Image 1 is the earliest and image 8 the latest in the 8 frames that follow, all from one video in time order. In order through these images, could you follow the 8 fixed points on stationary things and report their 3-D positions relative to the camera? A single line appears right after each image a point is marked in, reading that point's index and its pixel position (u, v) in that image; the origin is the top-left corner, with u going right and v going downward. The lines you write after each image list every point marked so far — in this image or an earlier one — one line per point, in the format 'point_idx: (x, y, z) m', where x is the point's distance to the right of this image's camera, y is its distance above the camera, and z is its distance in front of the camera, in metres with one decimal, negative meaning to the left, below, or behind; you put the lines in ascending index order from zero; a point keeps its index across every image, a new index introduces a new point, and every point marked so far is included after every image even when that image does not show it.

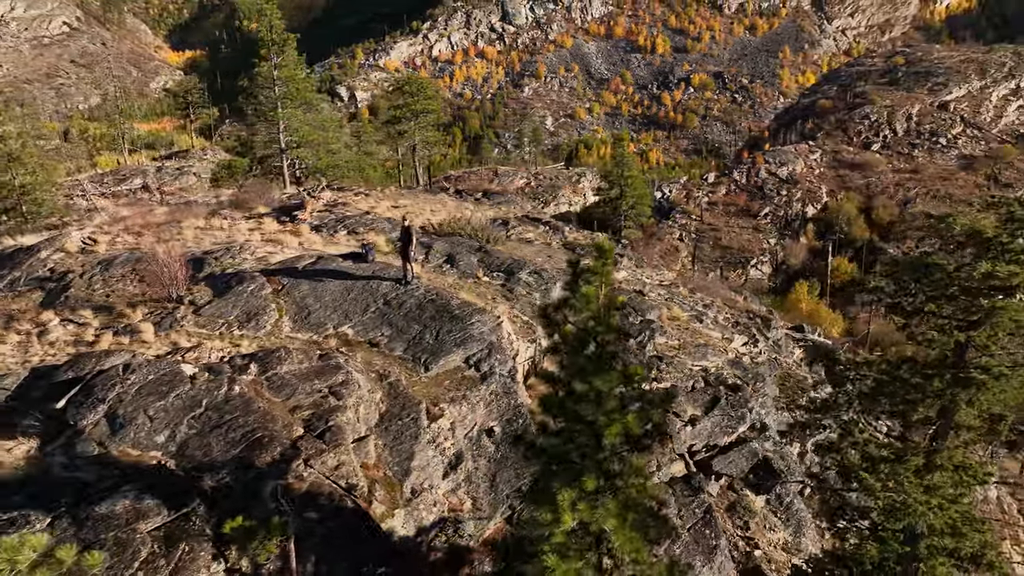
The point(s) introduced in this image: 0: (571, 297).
0: (+0.8, 0.0, +8.7) m
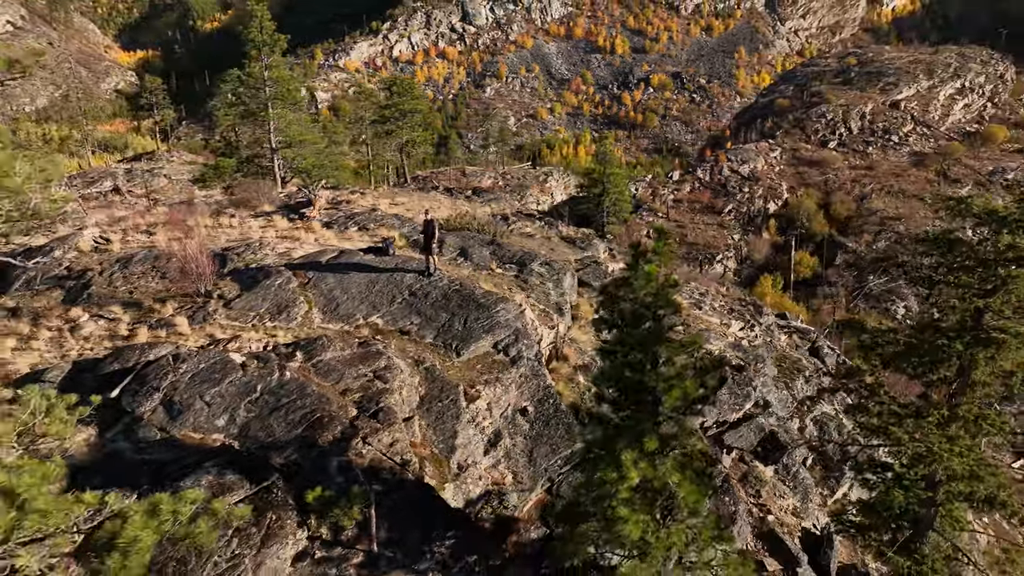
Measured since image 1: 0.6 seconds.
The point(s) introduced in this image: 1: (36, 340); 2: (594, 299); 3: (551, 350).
0: (+1.6, +0.2, +9.6) m
1: (-10.5, -1.2, +15.9) m
2: (+2.2, -0.3, +19.6) m
3: (+0.9, -1.4, +16.5) m
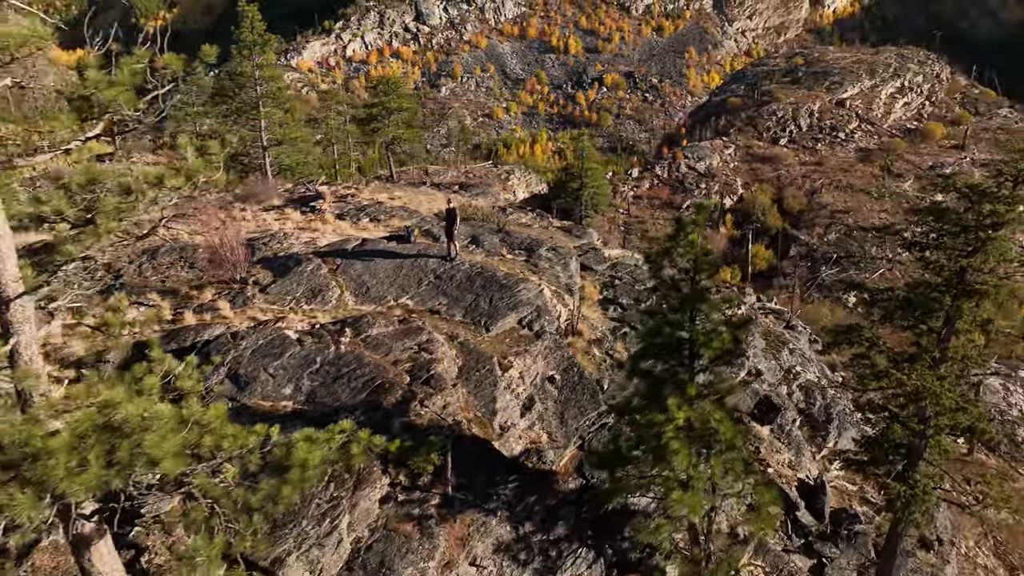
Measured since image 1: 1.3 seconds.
0: (+2.5, +0.7, +11.2) m
1: (-9.9, -0.9, +16.8) m
2: (+2.5, +0.2, +21.2) m
3: (+1.4, -0.9, +18.0) m
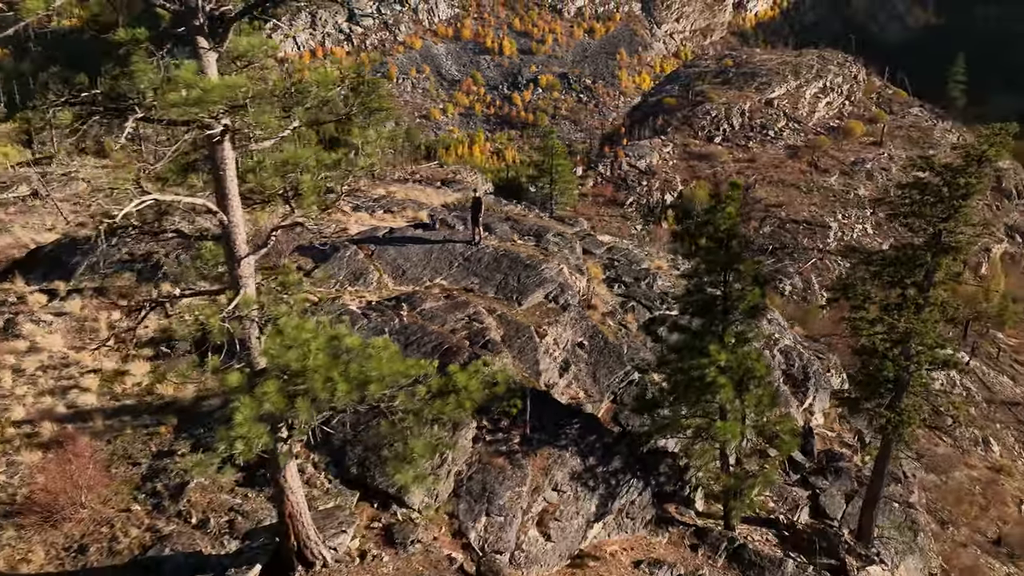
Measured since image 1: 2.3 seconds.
0: (+3.7, +1.4, +13.5) m
1: (-9.1, -0.6, +17.9) m
2: (+2.8, +0.8, +23.5) m
3: (+2.0, -0.3, +20.1) m
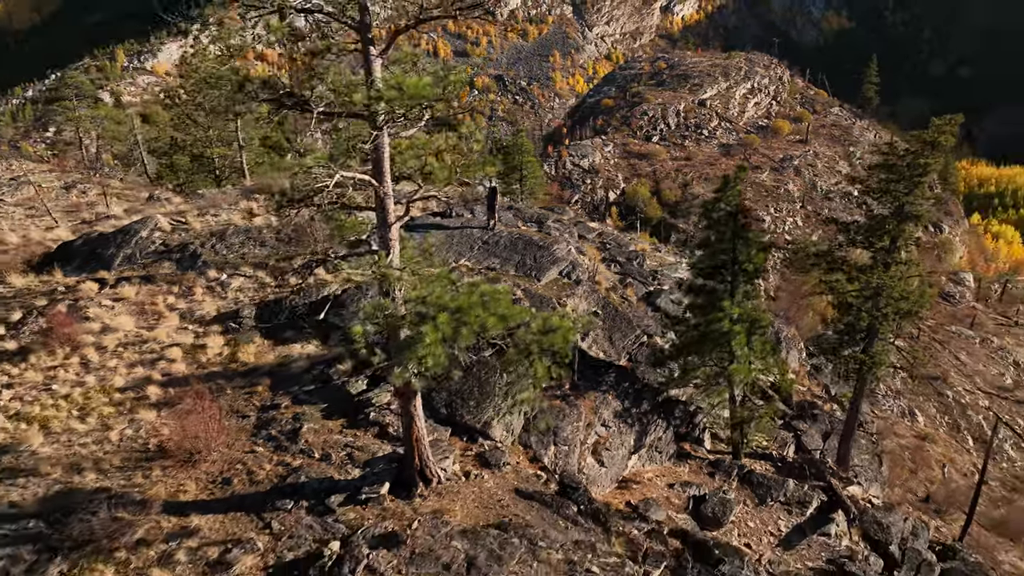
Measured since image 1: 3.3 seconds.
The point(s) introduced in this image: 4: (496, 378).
0: (+4.7, +2.1, +16.2) m
1: (-8.4, -0.2, +19.5) m
2: (+2.9, +1.5, +26.0) m
3: (+2.5, +0.4, +22.7) m
4: (-0.3, -1.8, +14.5) m
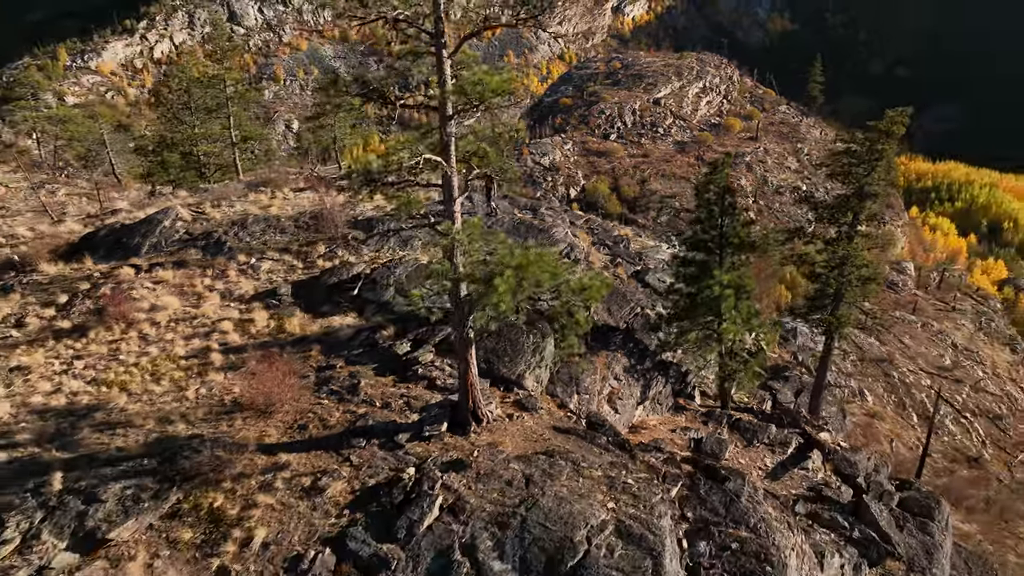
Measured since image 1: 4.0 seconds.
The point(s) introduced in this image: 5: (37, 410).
0: (+5.1, +2.9, +18.6) m
1: (-8.1, +0.3, +21.1) m
2: (+2.8, +2.3, +28.4) m
3: (+2.5, +1.1, +25.0) m
4: (+0.3, -1.1, +16.6) m
5: (-9.8, -2.5, +14.9) m
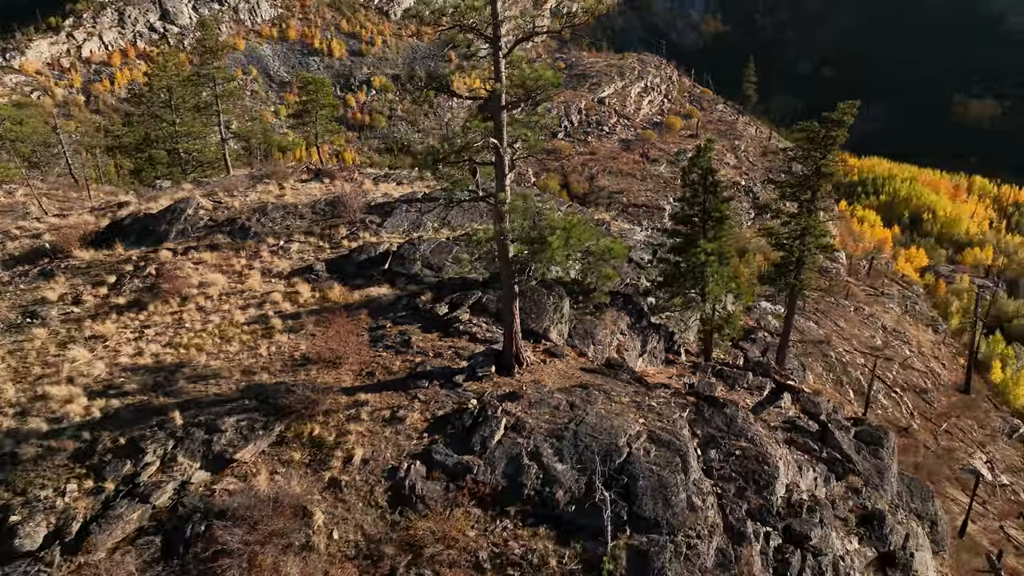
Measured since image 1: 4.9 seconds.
0: (+5.5, +3.8, +21.7) m
1: (-7.9, +1.0, +23.1) m
2: (+2.4, +3.2, +31.3) m
3: (+2.4, +2.0, +27.9) m
4: (+1.0, -0.3, +19.4) m
5: (-8.9, -1.9, +16.8) m
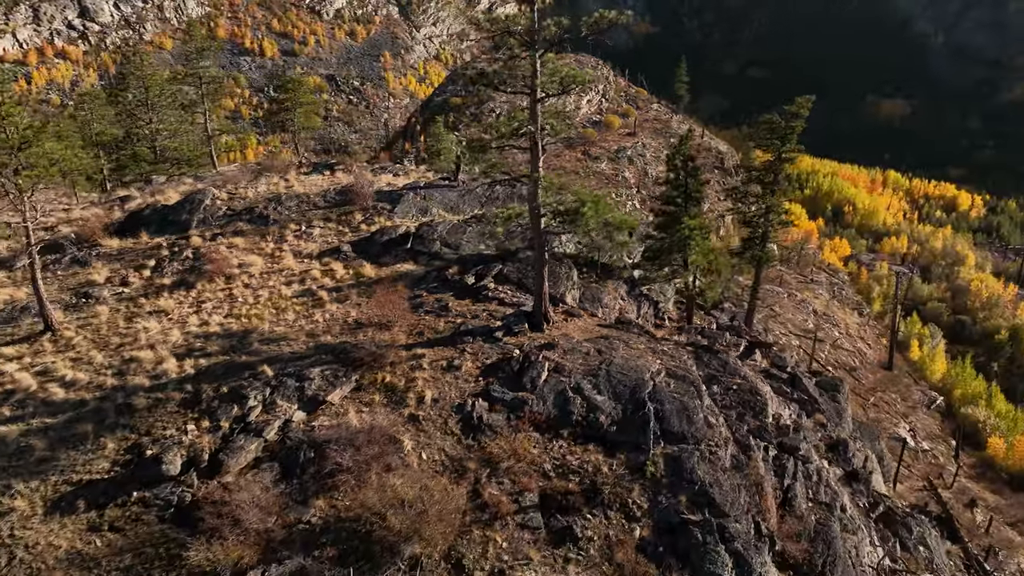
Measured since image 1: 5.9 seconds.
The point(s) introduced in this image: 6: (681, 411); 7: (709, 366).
0: (+5.7, +4.8, +25.0) m
1: (-7.7, +1.7, +25.2) m
2: (+1.8, +4.1, +34.2) m
3: (+2.2, +2.9, +30.8) m
4: (+1.5, +0.6, +22.2) m
5: (-8.1, -1.2, +18.8) m
6: (+3.9, -2.8, +16.5) m
7: (+5.4, -2.1, +19.7) m
